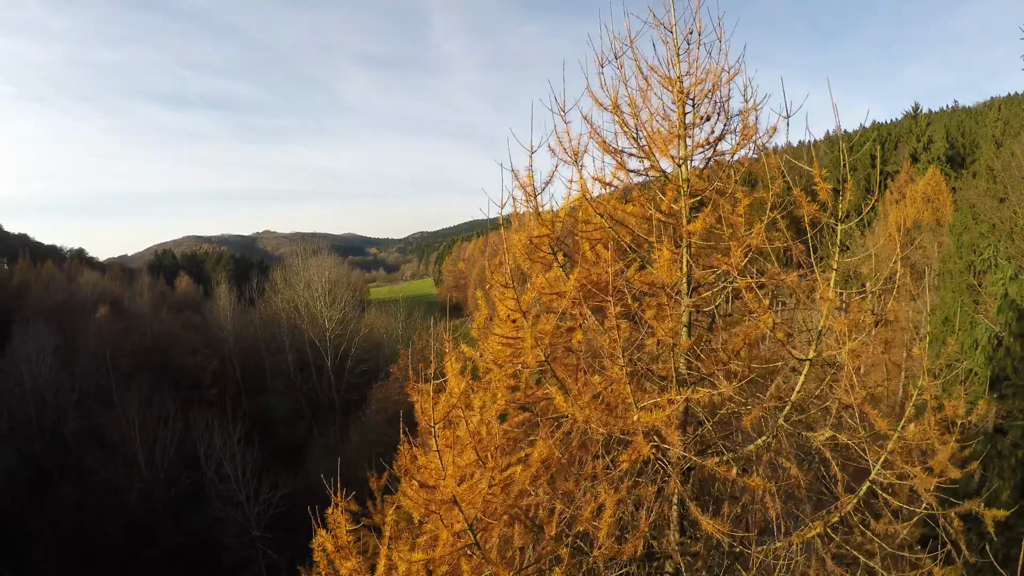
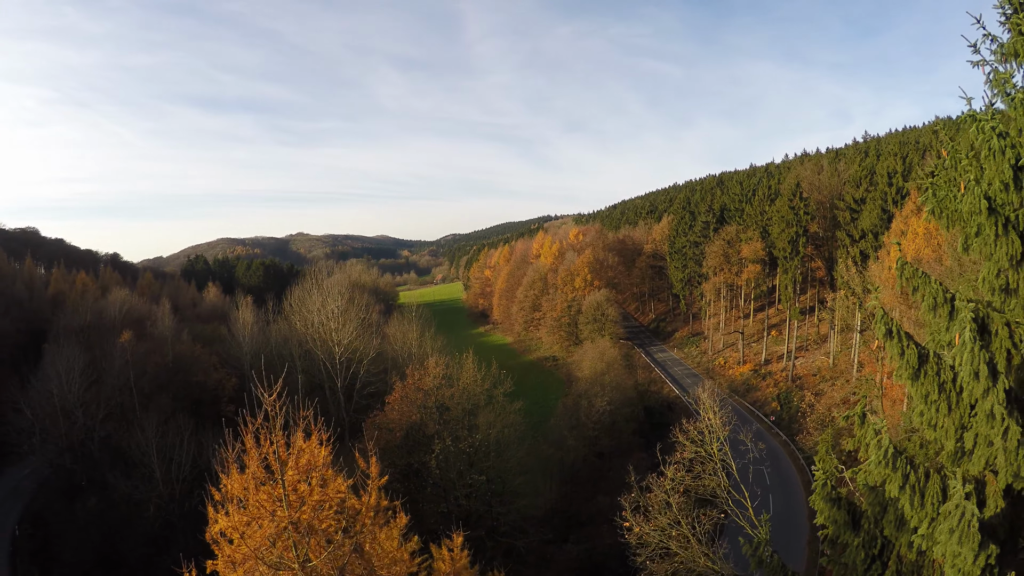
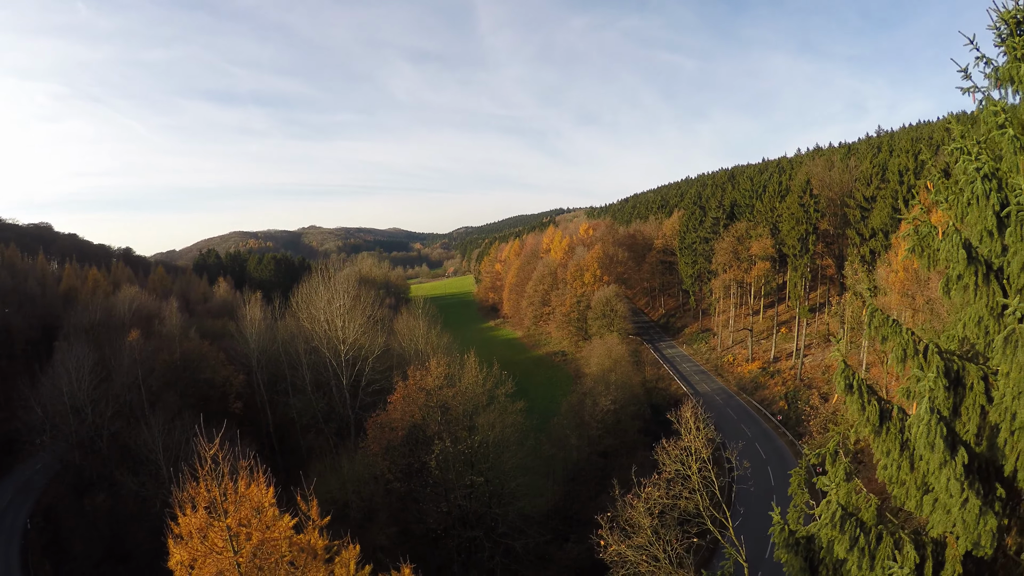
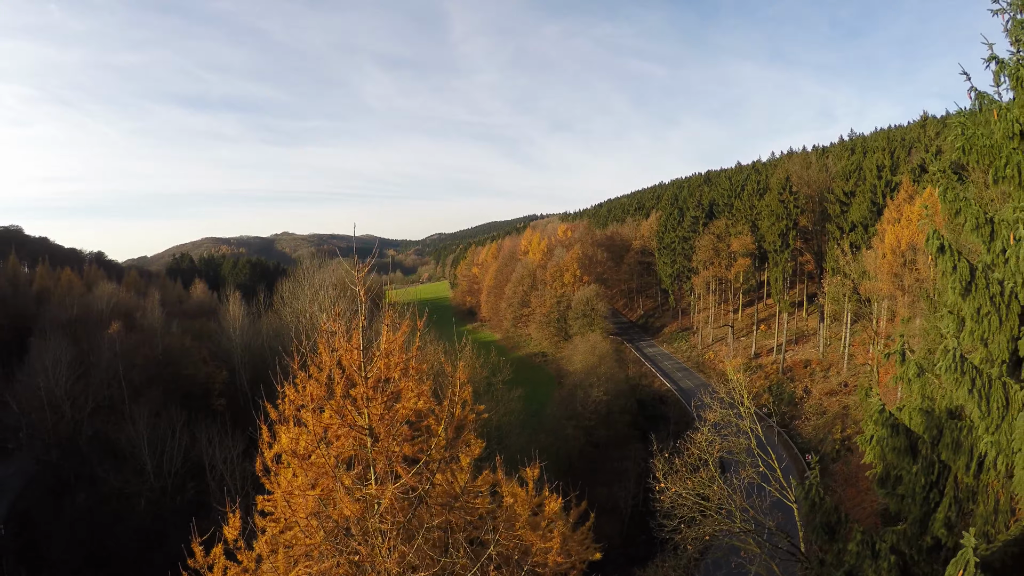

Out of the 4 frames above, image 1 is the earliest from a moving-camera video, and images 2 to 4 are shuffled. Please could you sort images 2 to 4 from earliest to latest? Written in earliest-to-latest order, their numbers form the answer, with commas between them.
4, 2, 3
